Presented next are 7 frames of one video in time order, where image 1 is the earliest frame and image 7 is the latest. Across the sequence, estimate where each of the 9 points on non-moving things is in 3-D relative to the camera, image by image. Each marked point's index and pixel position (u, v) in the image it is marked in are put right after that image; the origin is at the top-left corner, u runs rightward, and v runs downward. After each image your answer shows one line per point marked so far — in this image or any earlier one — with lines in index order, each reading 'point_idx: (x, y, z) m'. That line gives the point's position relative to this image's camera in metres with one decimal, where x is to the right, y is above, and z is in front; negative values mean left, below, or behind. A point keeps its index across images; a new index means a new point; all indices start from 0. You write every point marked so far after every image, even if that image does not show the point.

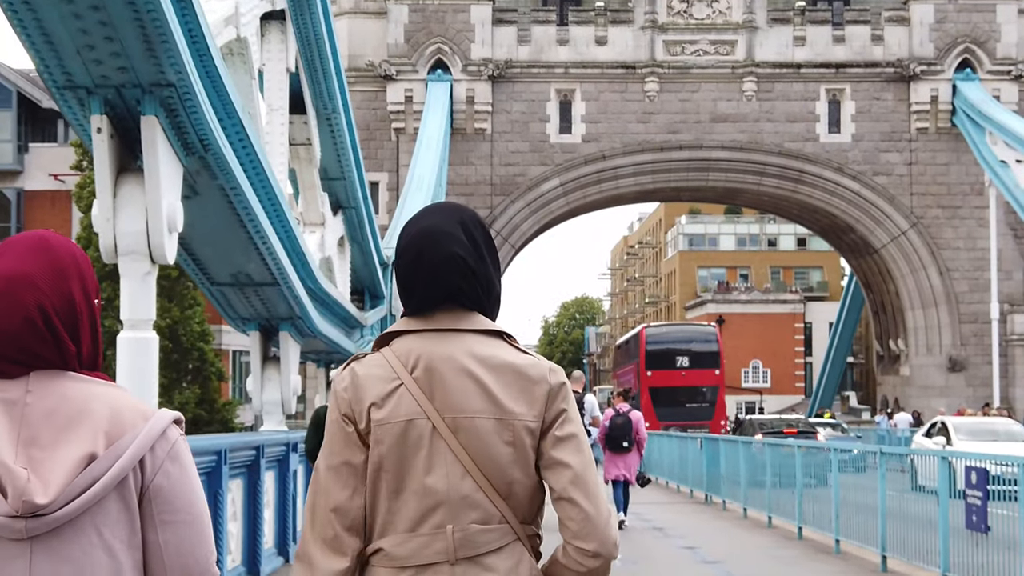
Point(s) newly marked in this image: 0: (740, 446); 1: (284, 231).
0: (+2.6, -1.8, +15.3) m
1: (-1.6, +0.4, +9.7) m
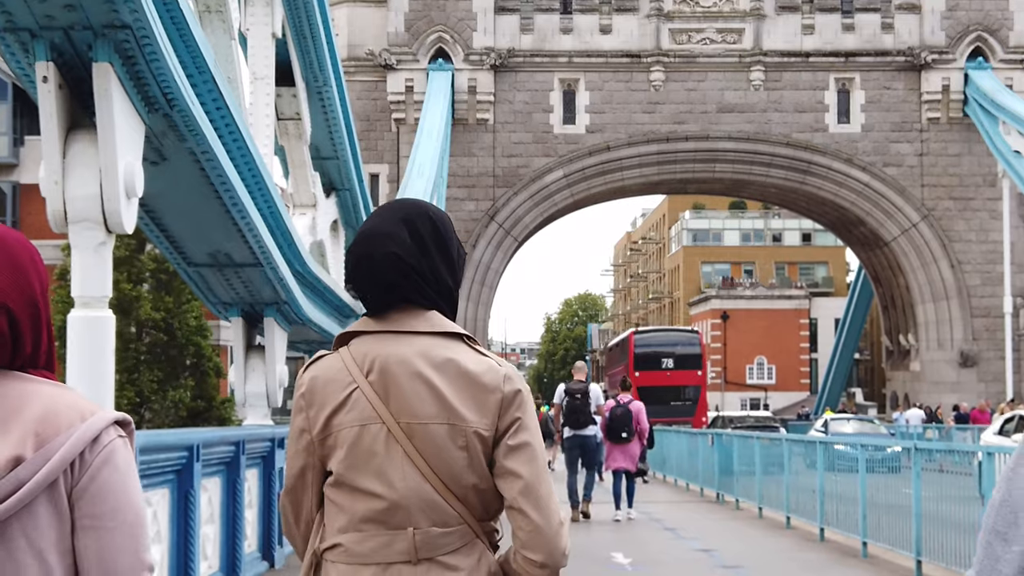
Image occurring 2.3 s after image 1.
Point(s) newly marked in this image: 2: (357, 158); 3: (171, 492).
0: (+2.6, -1.6, +14.6) m
1: (-1.6, +0.5, +9.0) m
2: (-1.9, +1.6, +16.3) m
3: (-1.5, -0.9, +6.2) m
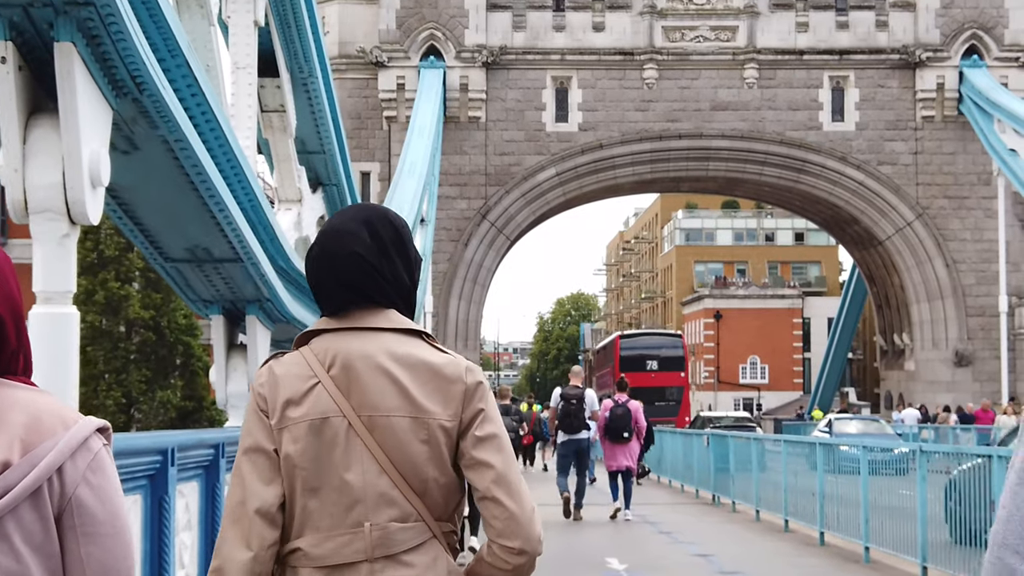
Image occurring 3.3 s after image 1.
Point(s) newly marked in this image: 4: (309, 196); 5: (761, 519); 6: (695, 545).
0: (+2.5, -1.6, +14.3) m
1: (-1.7, +0.5, +8.7) m
2: (-2.0, +1.6, +16.1) m
3: (-1.6, -0.9, +5.9) m
4: (-2.2, +1.0, +14.8) m
5: (+2.6, -2.4, +14.1) m
6: (+1.5, -2.1, +11.4) m
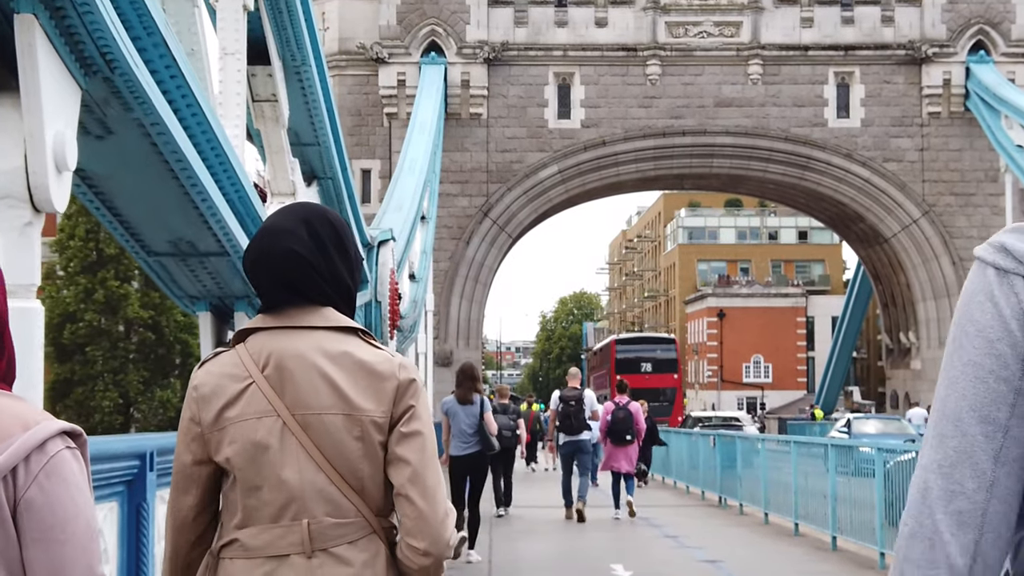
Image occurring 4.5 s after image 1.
0: (+2.5, -1.6, +13.9) m
1: (-1.7, +0.6, +8.3) m
2: (-2.0, +1.6, +15.7) m
3: (-1.6, -0.9, +5.6) m
4: (-2.2, +1.1, +14.4) m
5: (+2.6, -2.3, +13.7) m
6: (+1.5, -2.1, +11.0) m
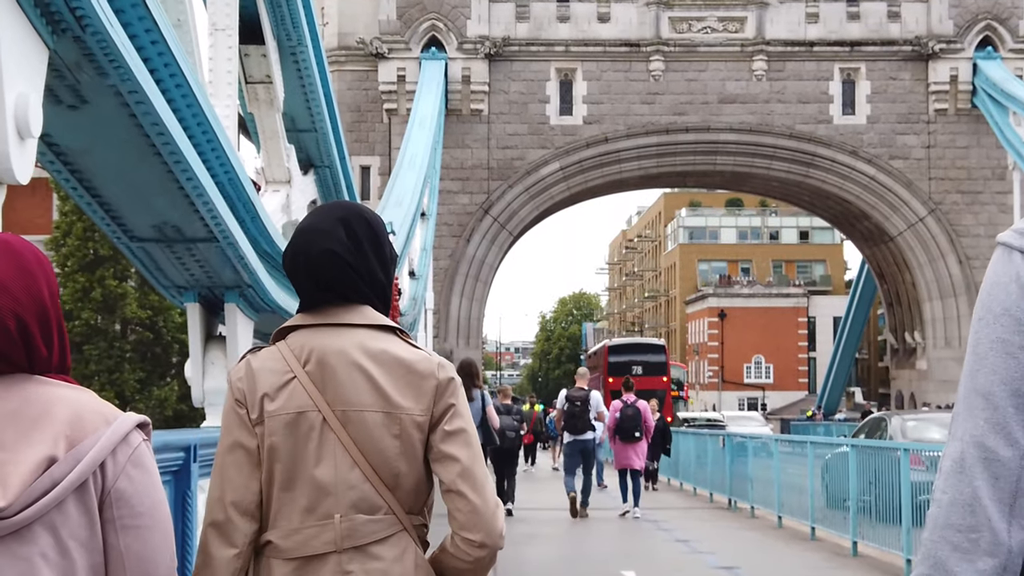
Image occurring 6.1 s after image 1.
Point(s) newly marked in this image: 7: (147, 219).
0: (+2.6, -1.5, +13.5) m
1: (-1.6, +0.6, +7.9) m
2: (-1.9, +1.7, +15.3) m
3: (-1.5, -0.8, +5.1) m
4: (-2.2, +1.1, +14.0) m
5: (+2.6, -2.3, +13.3) m
6: (+1.6, -2.1, +10.6) m
7: (-2.1, +0.4, +7.9) m
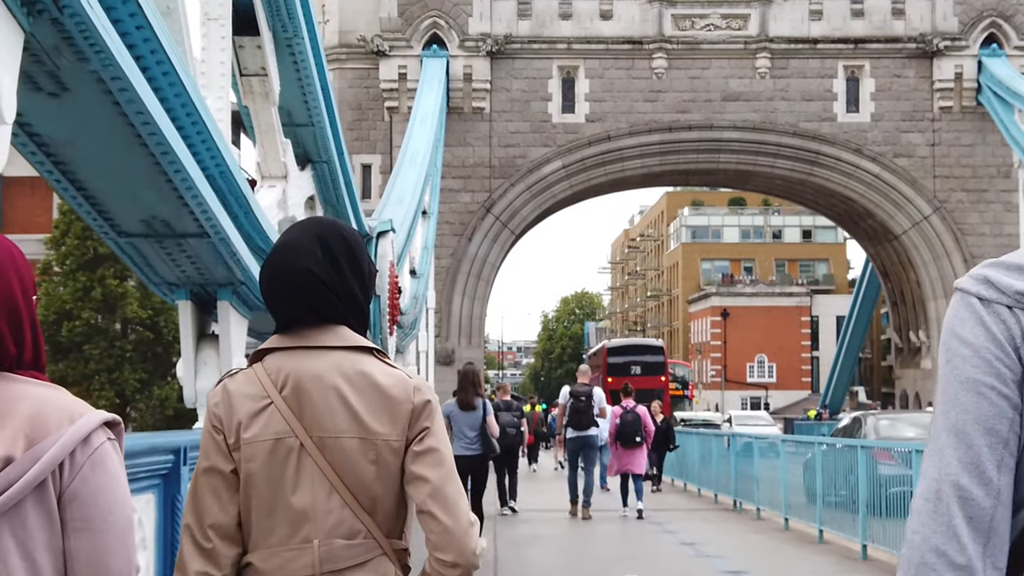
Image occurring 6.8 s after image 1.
0: (+2.6, -1.5, +13.3) m
1: (-1.6, +0.6, +7.7) m
2: (-1.9, +1.7, +15.0) m
3: (-1.5, -0.8, +4.9) m
4: (-2.2, +1.1, +13.8) m
5: (+2.6, -2.3, +13.1) m
6: (+1.6, -2.0, +10.4) m
7: (-2.1, +0.4, +7.6) m
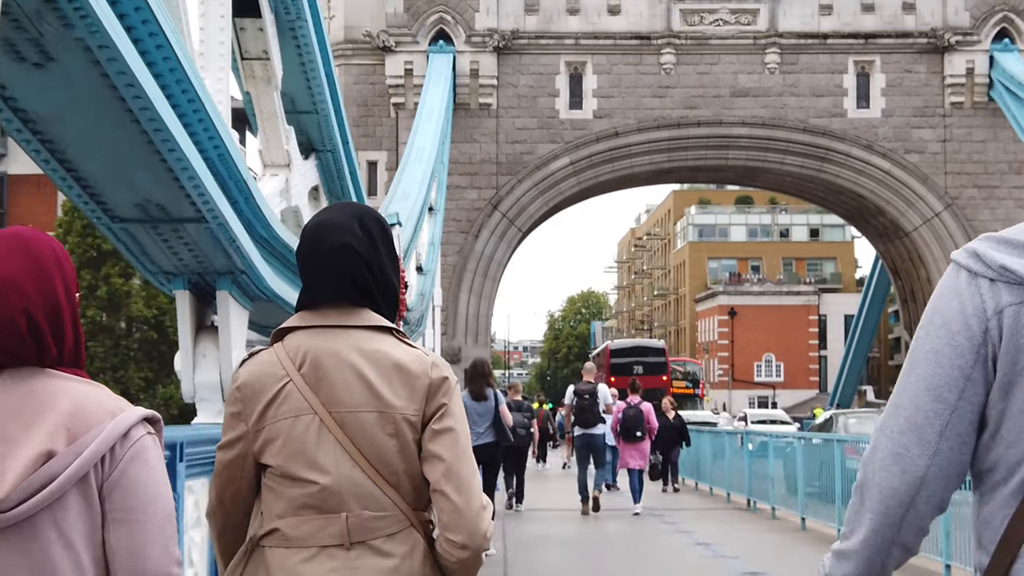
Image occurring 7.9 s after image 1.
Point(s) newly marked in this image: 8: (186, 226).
0: (+2.7, -1.5, +13.0) m
1: (-1.6, +0.7, +7.4) m
2: (-1.8, +1.8, +14.8) m
3: (-1.5, -0.8, +4.6) m
4: (-2.1, +1.2, +13.5) m
5: (+2.7, -2.2, +12.8) m
6: (+1.6, -2.0, +10.1) m
7: (-2.0, +0.4, +7.4) m
8: (-1.8, +0.3, +7.8) m
